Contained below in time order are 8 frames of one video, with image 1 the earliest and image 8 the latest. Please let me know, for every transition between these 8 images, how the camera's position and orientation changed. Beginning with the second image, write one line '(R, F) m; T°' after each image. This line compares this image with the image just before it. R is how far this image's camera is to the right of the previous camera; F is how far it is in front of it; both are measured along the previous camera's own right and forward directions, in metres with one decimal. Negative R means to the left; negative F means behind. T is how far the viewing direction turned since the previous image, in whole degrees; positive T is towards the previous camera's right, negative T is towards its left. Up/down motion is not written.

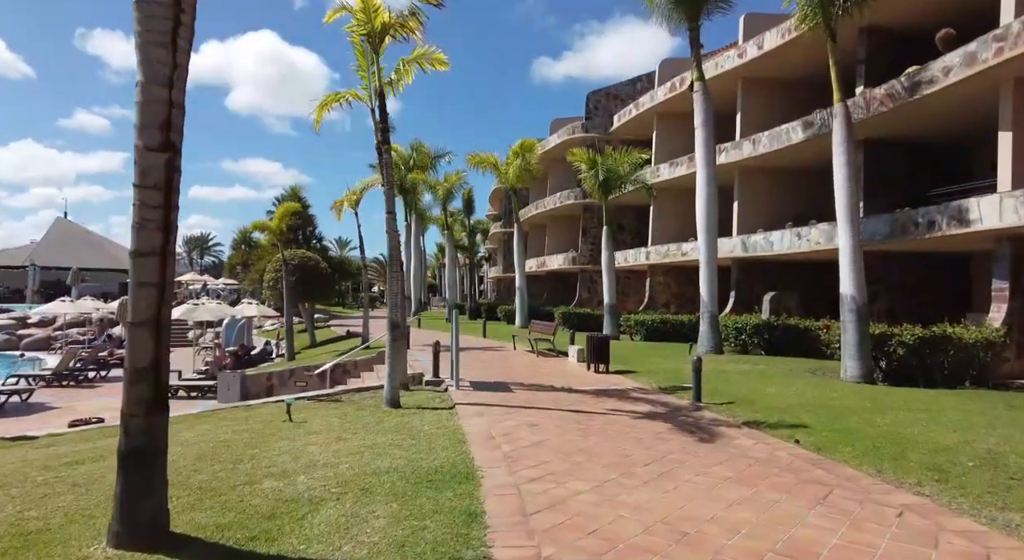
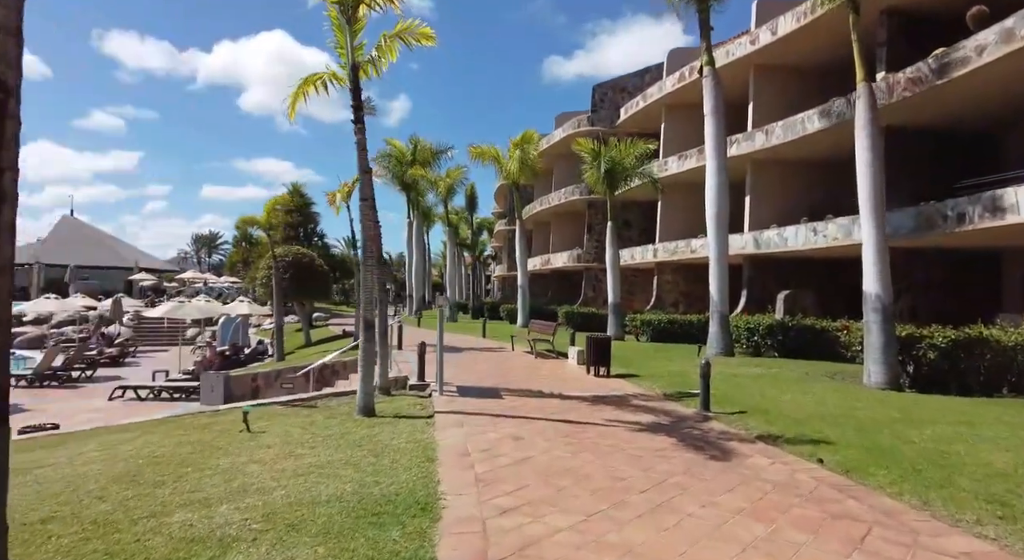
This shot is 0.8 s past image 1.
(+0.3, +0.9) m; -1°
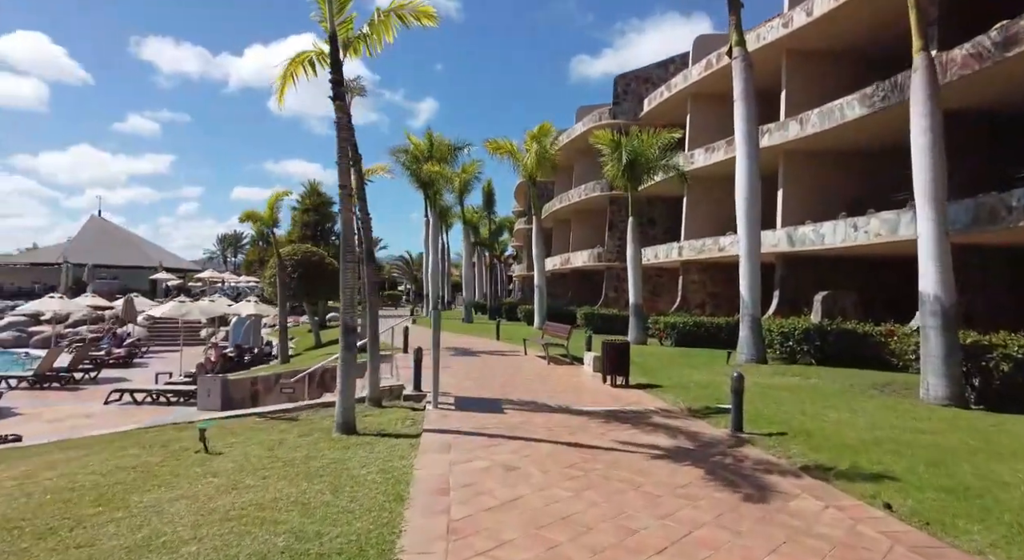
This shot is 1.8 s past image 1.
(+0.3, +1.1) m; -2°
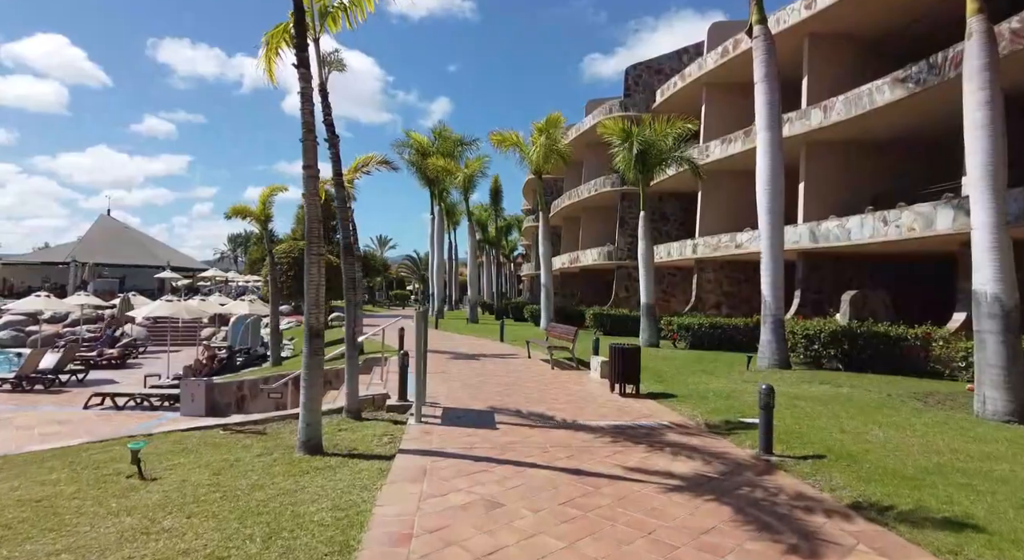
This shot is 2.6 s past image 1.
(+0.2, +1.0) m; -1°
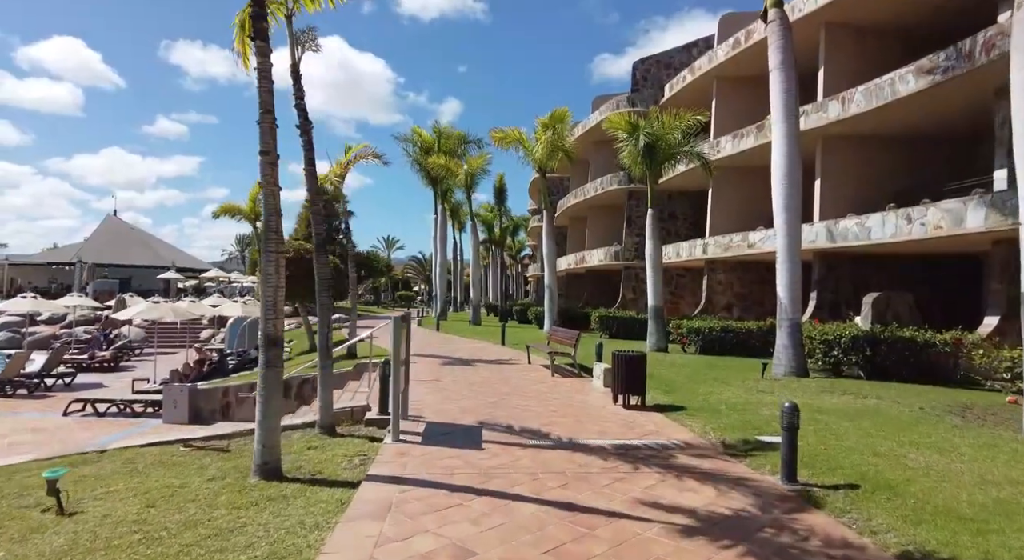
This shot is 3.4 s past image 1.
(+0.2, +0.8) m; -1°
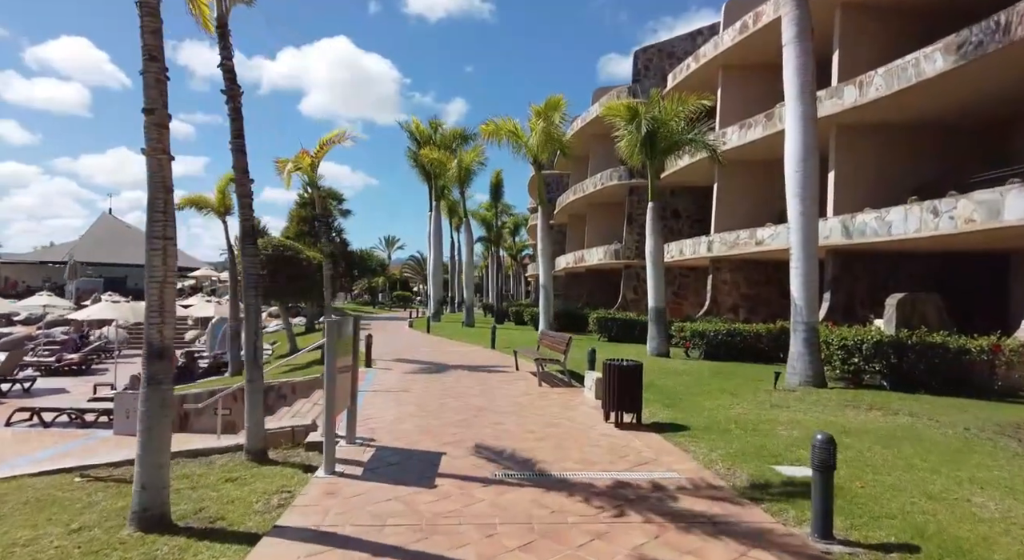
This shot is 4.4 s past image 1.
(+0.4, +1.3) m; 0°
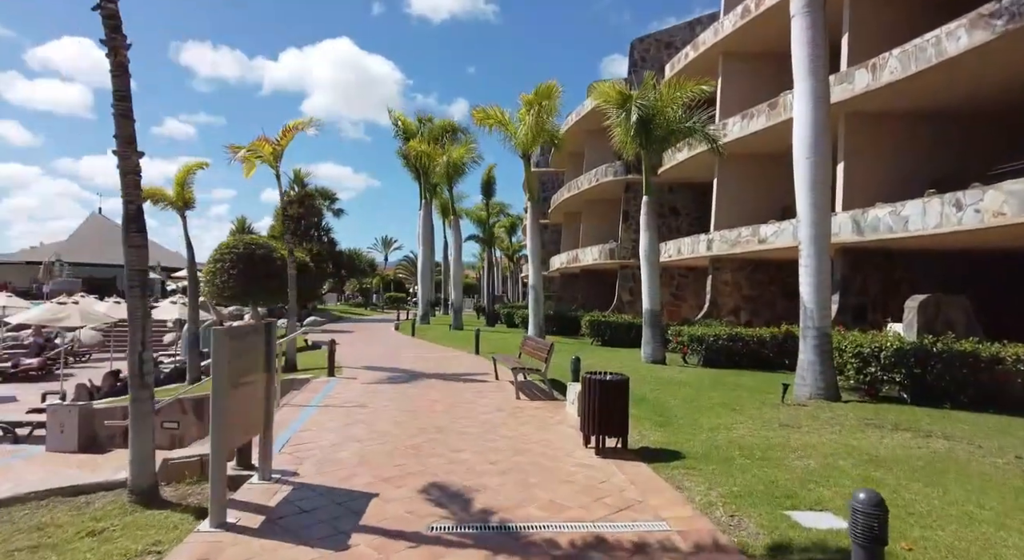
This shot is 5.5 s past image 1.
(+0.4, +1.2) m; 0°
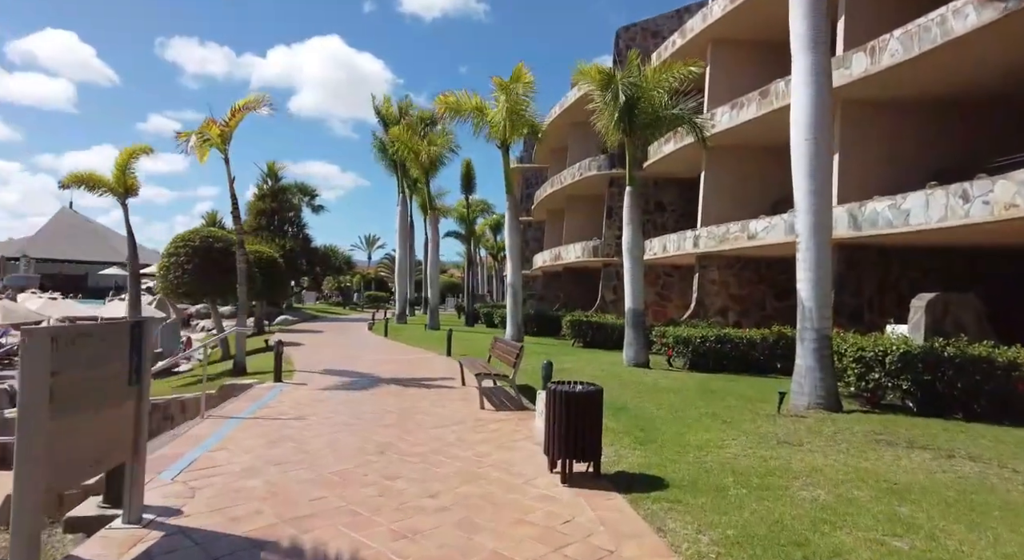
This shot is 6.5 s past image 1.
(+0.3, +1.1) m; +1°
